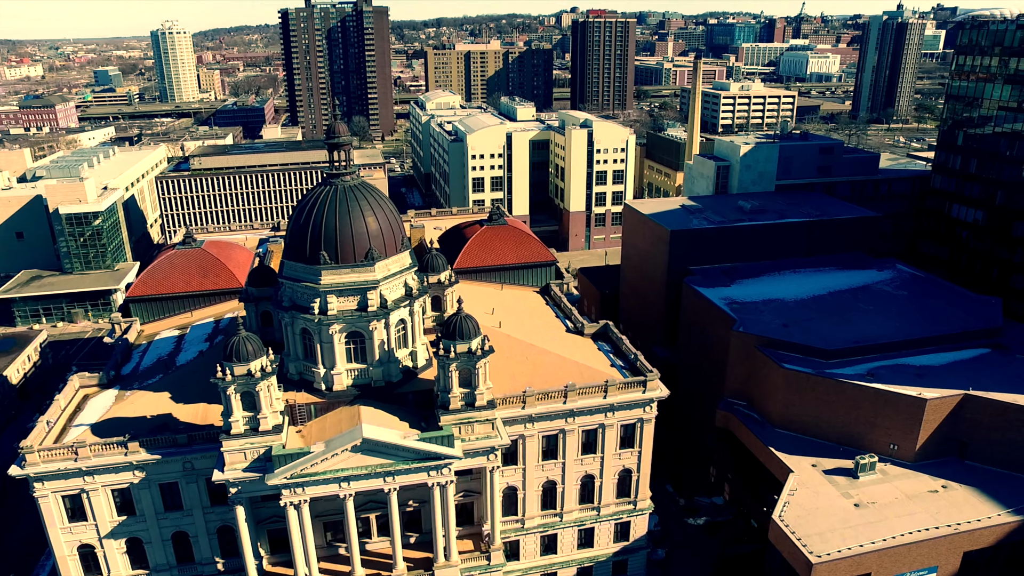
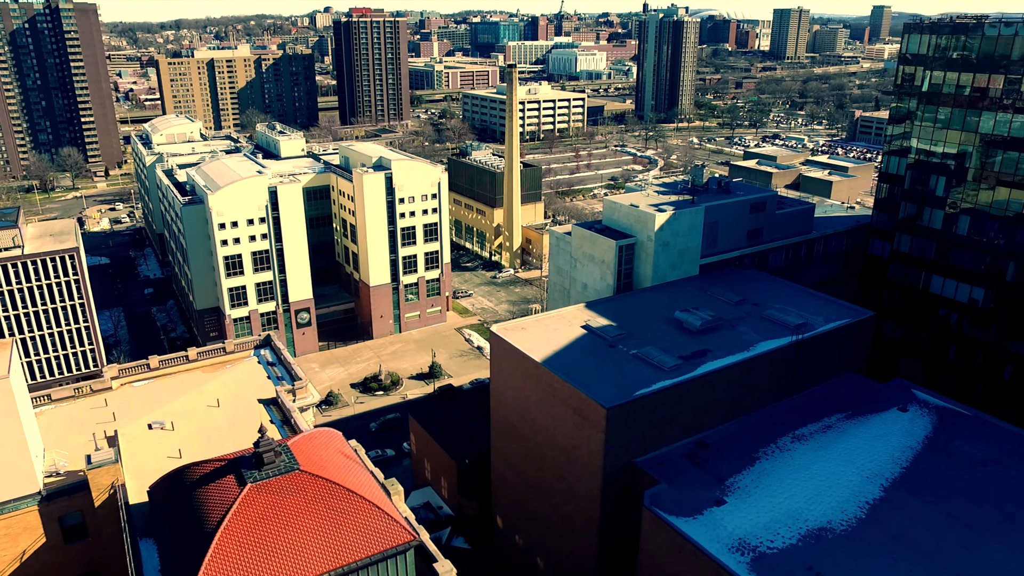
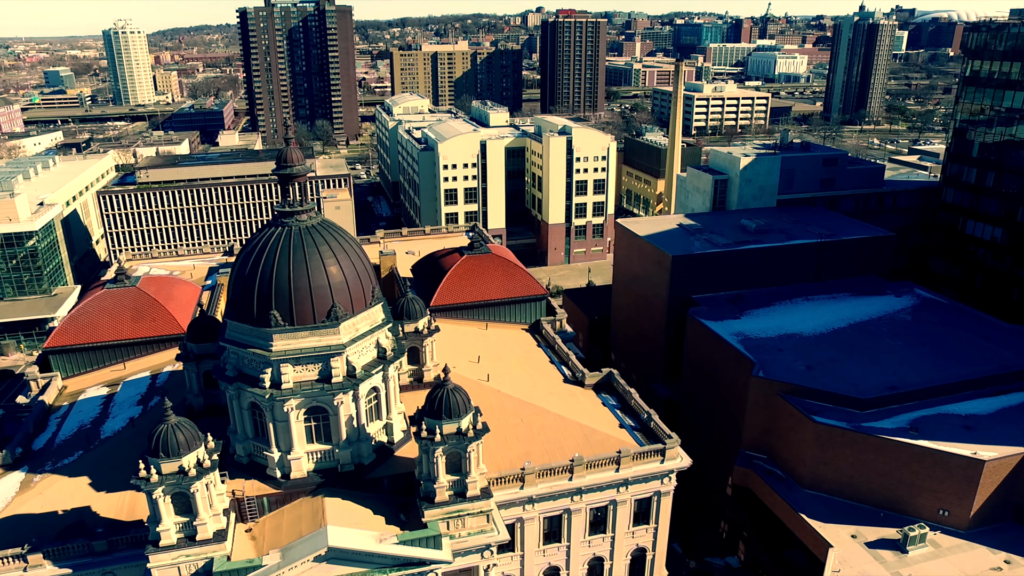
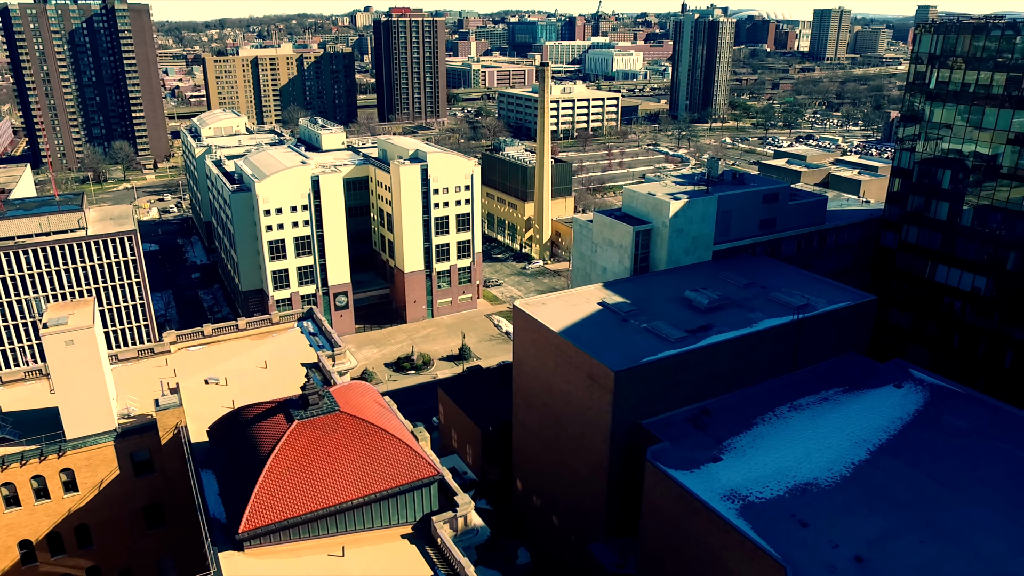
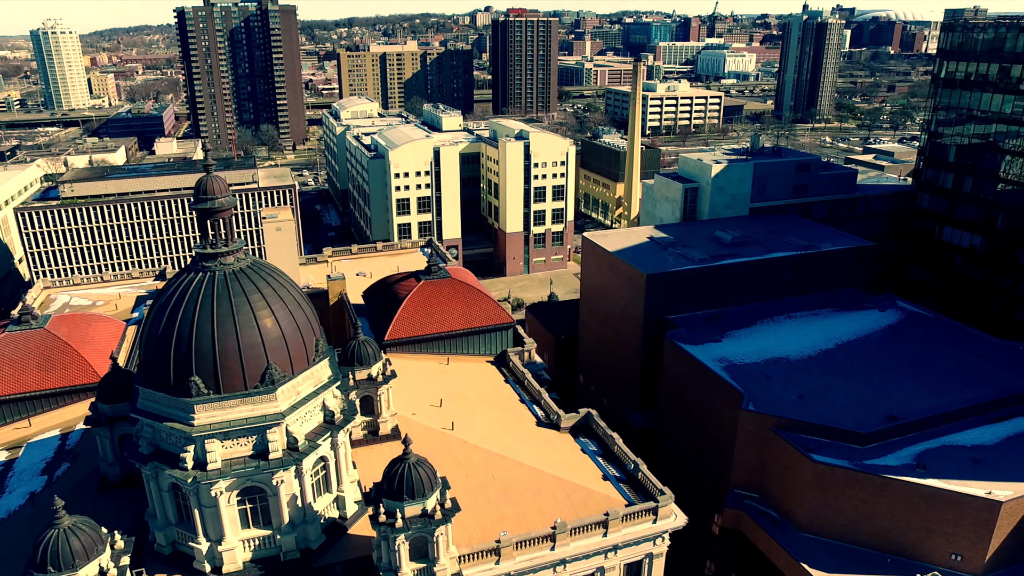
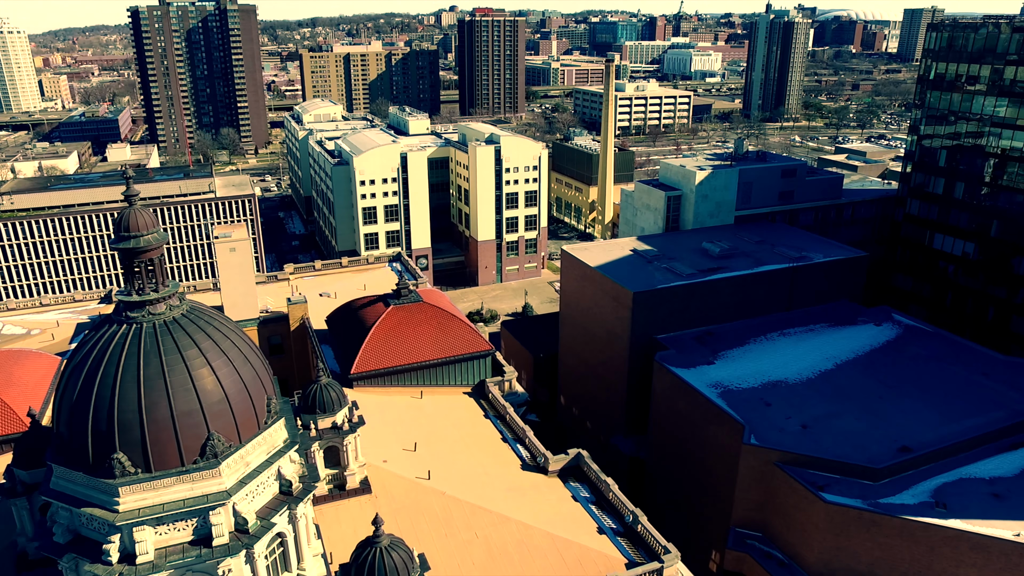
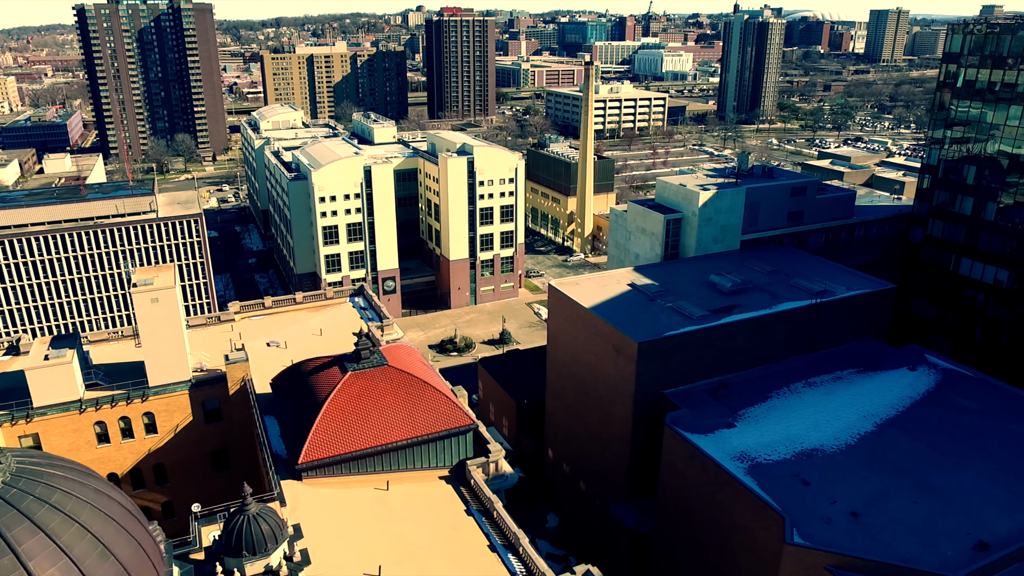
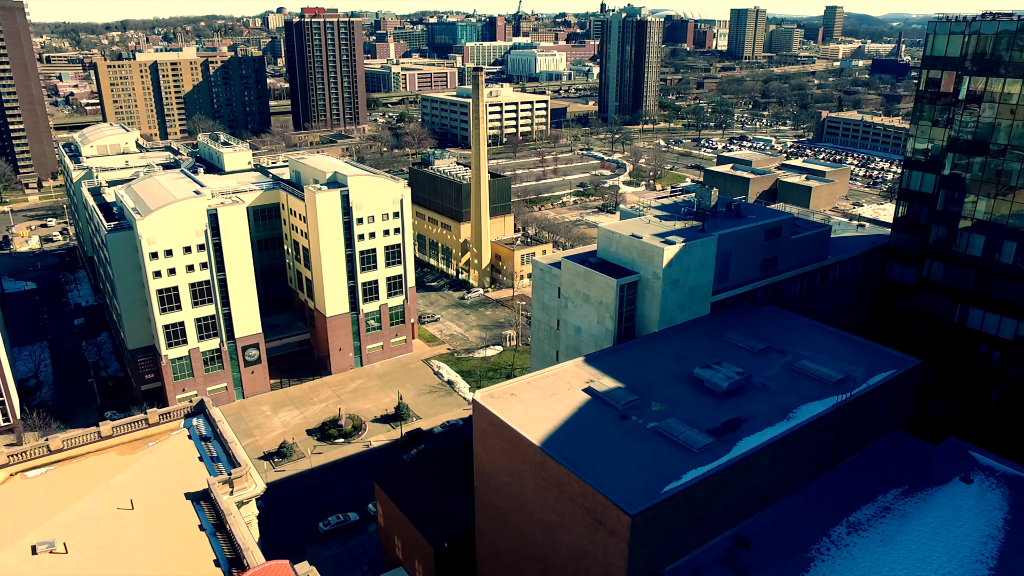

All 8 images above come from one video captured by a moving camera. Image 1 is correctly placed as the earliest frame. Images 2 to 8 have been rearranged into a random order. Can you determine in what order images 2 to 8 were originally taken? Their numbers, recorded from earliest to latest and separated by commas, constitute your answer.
3, 5, 6, 7, 4, 2, 8
